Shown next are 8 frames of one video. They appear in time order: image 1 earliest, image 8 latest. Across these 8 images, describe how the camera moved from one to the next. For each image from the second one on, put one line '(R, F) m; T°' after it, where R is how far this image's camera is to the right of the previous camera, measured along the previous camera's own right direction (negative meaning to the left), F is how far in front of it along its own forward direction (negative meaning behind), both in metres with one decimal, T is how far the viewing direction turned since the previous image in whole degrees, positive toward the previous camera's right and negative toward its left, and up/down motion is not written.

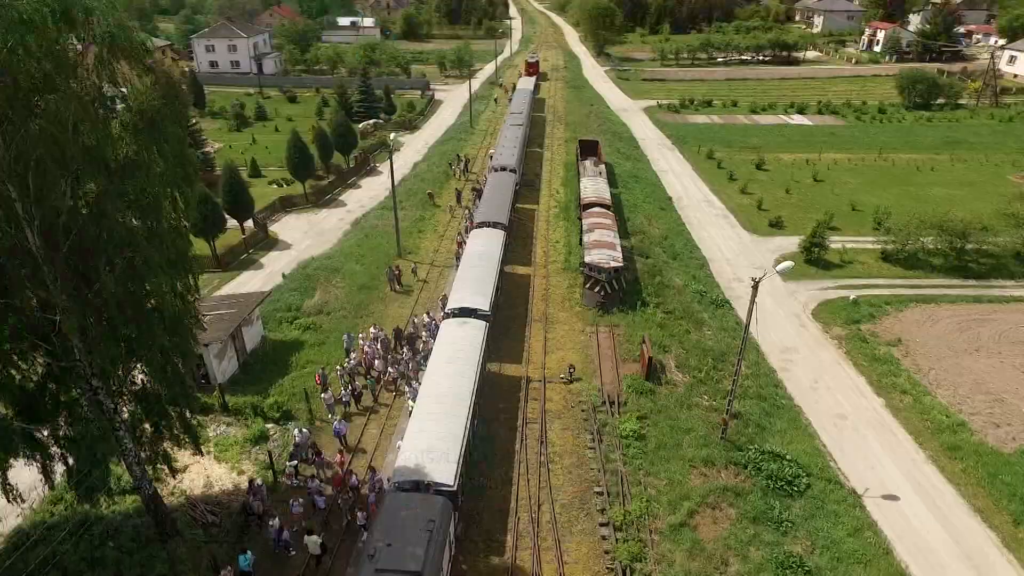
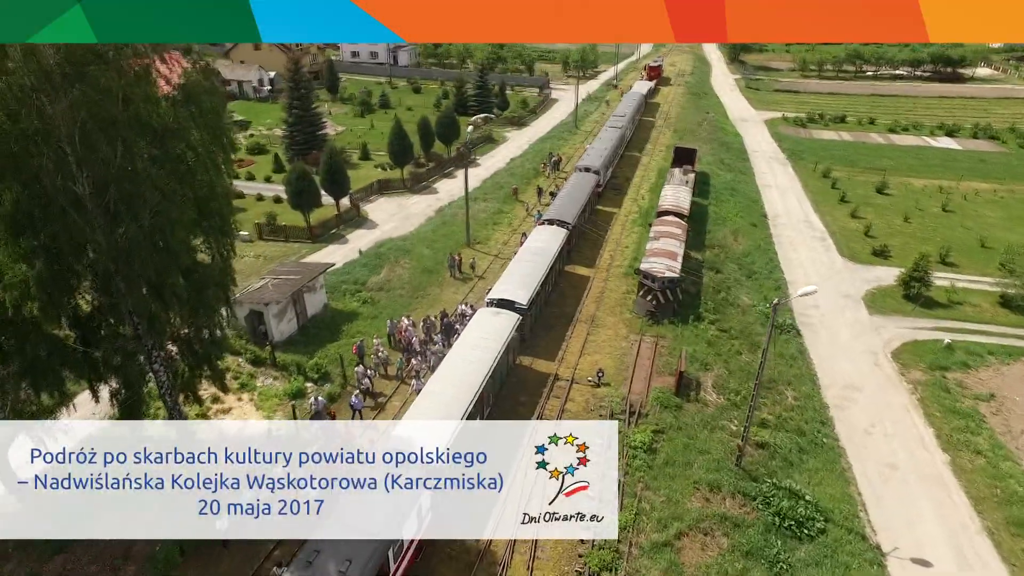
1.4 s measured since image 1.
(+3.2, 0.0) m; -11°
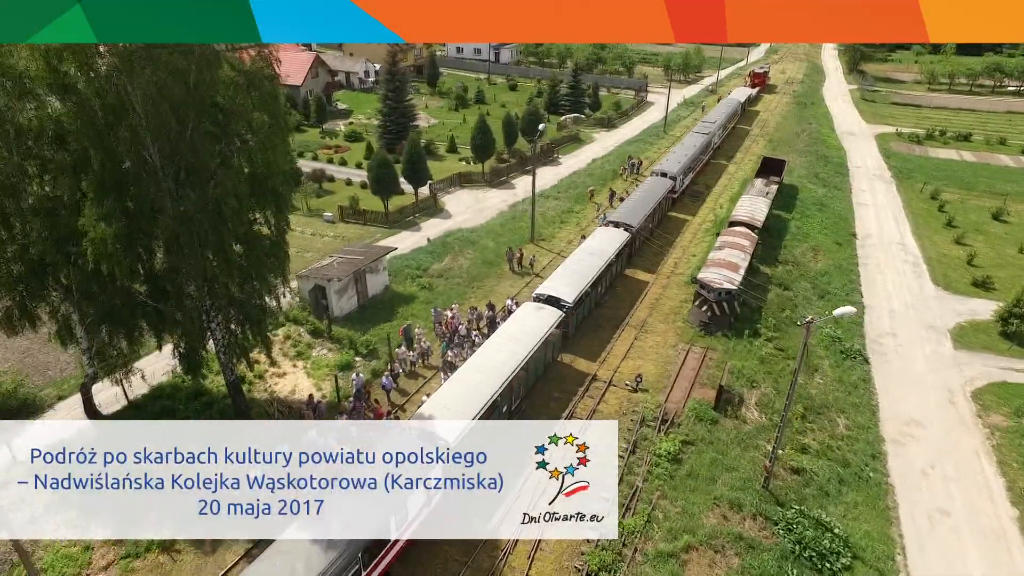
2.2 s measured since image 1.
(+1.9, -0.2) m; -9°
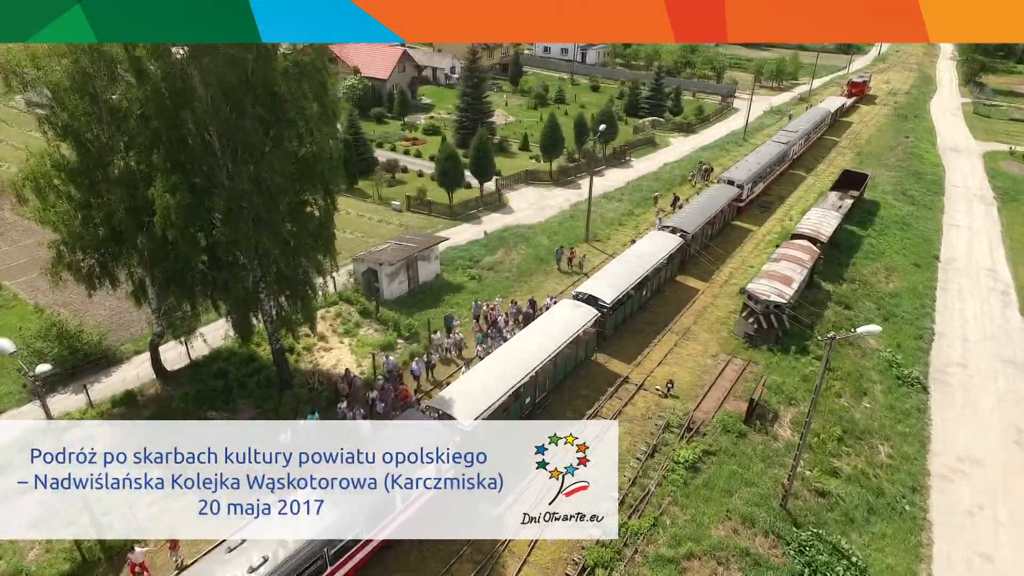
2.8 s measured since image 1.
(+1.7, -0.4) m; -7°
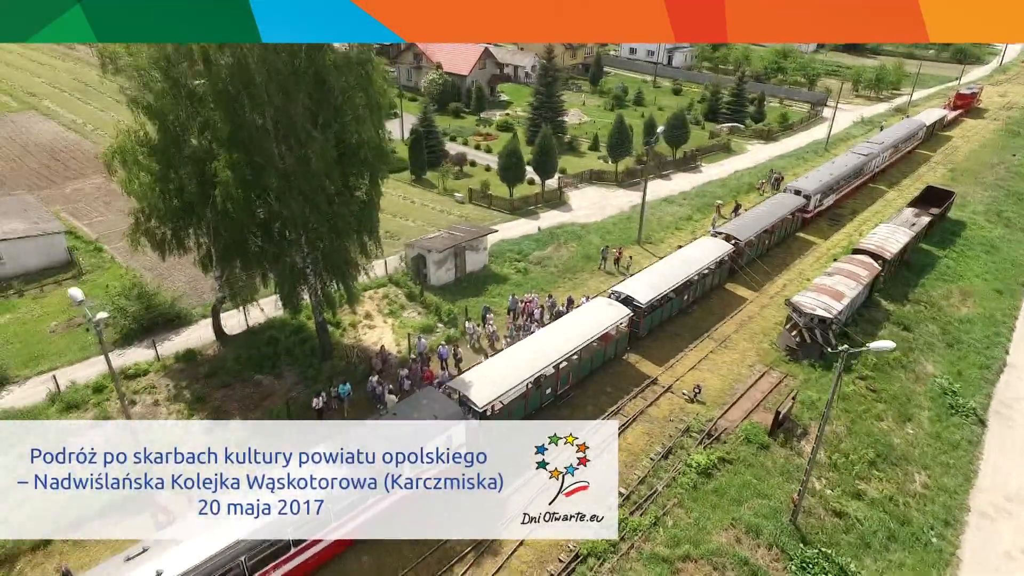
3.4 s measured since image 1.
(+1.8, -0.5) m; -7°
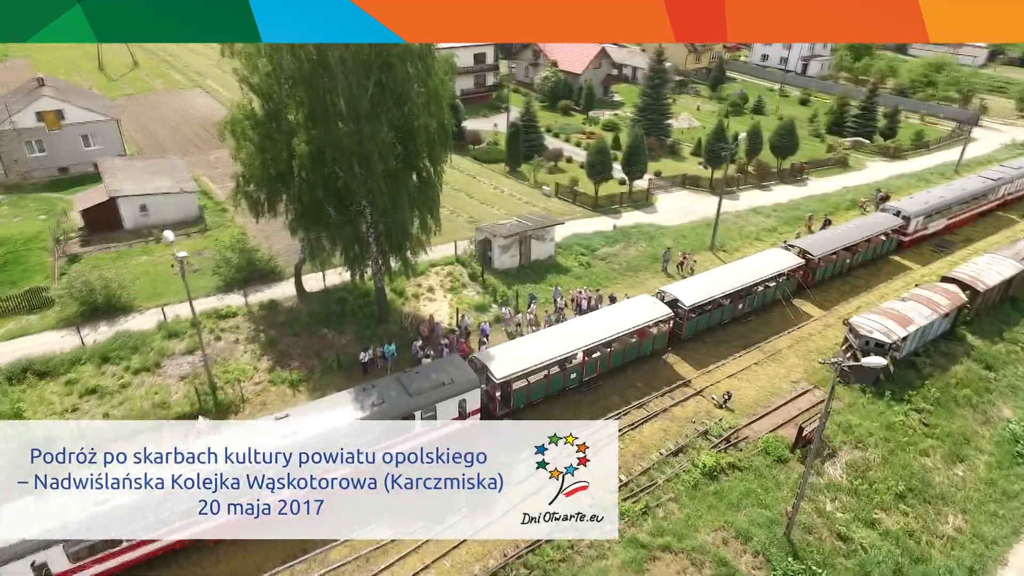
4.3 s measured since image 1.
(+3.1, -1.0) m; -11°
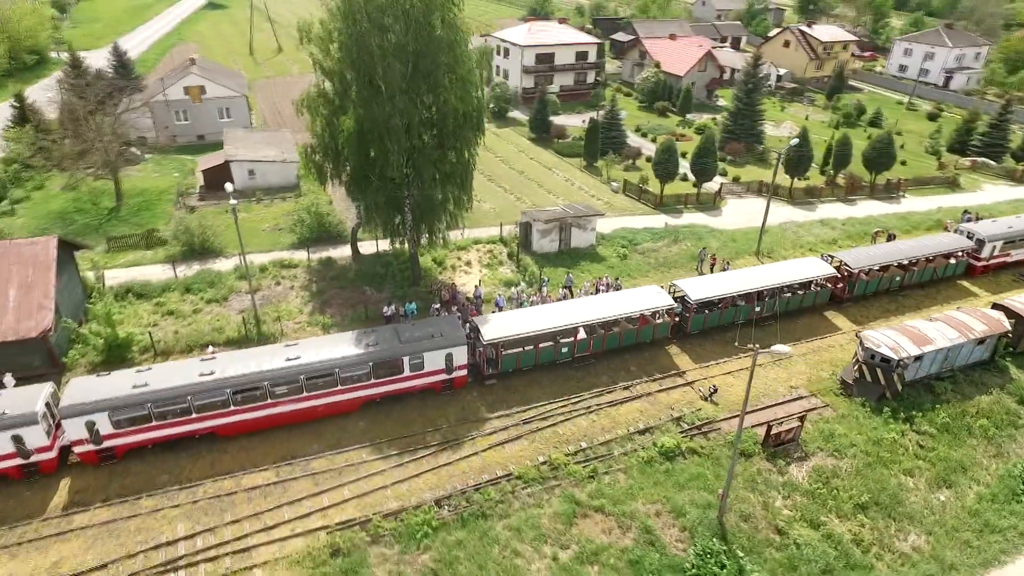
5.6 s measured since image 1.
(+4.7, -1.6) m; -11°
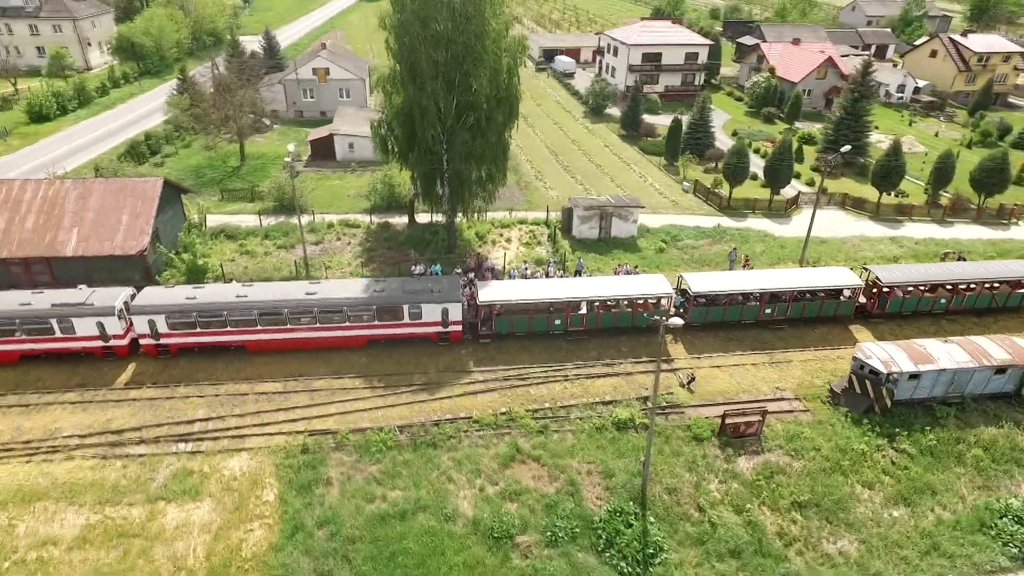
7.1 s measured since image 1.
(+5.6, -1.6) m; -12°
